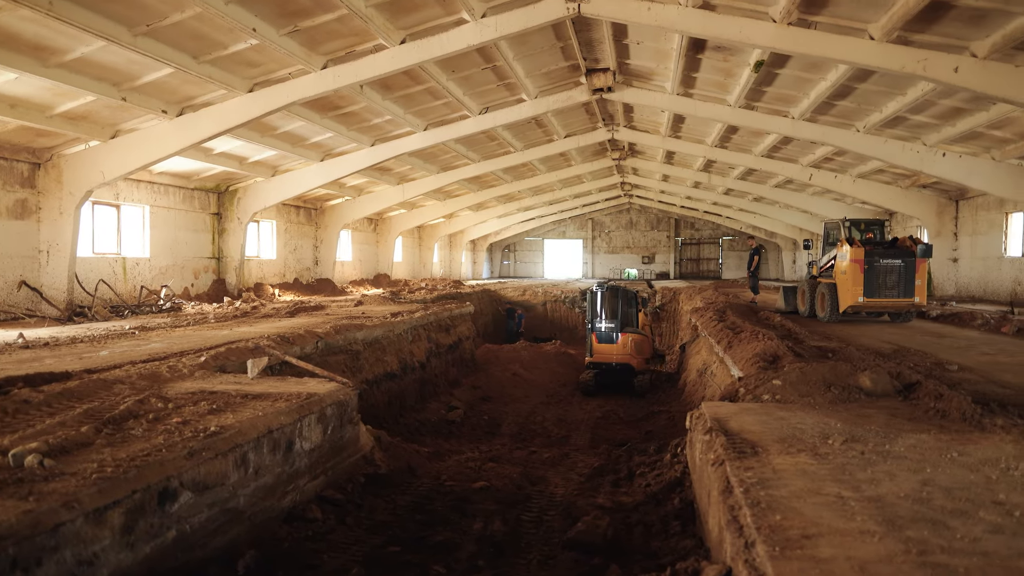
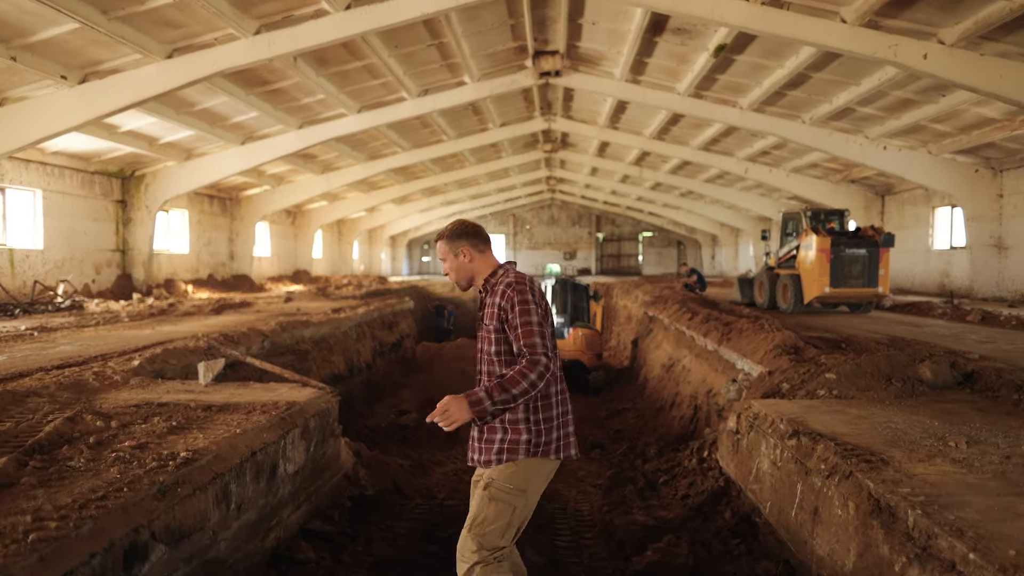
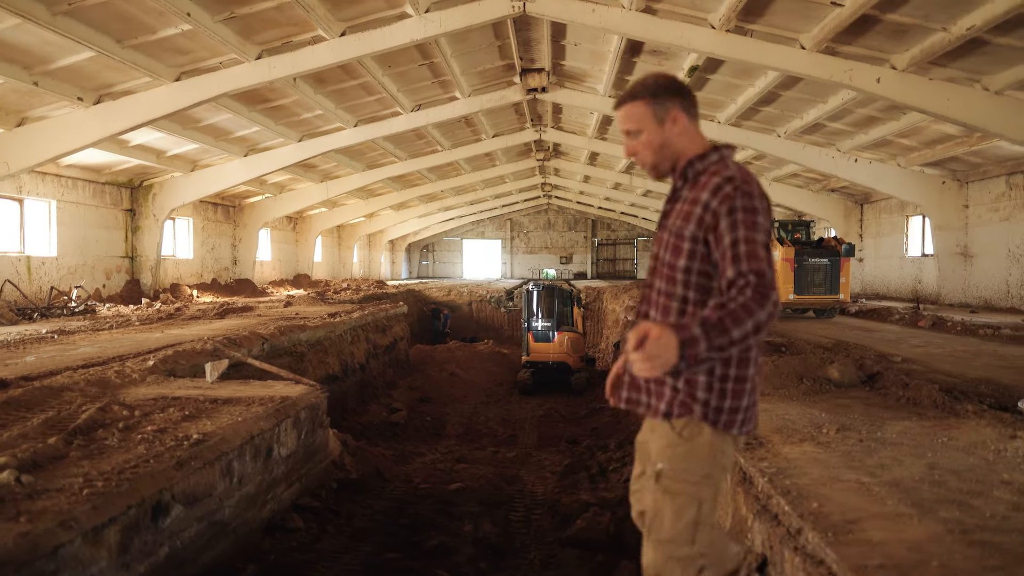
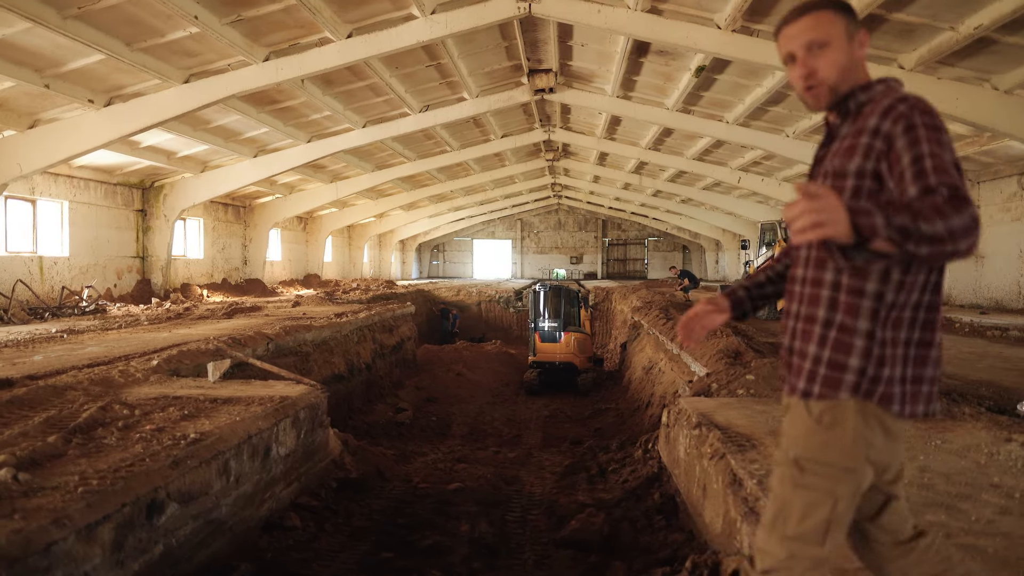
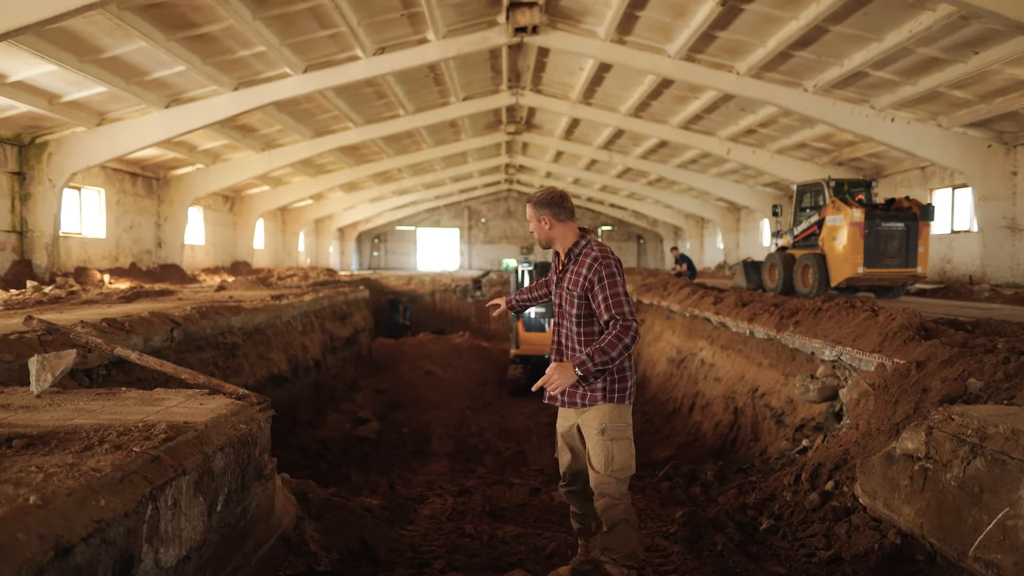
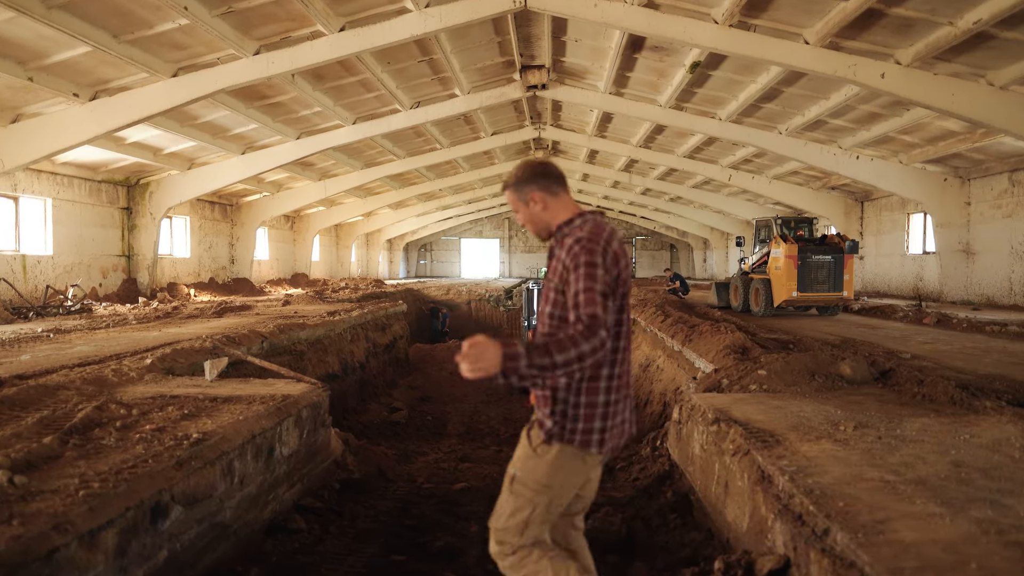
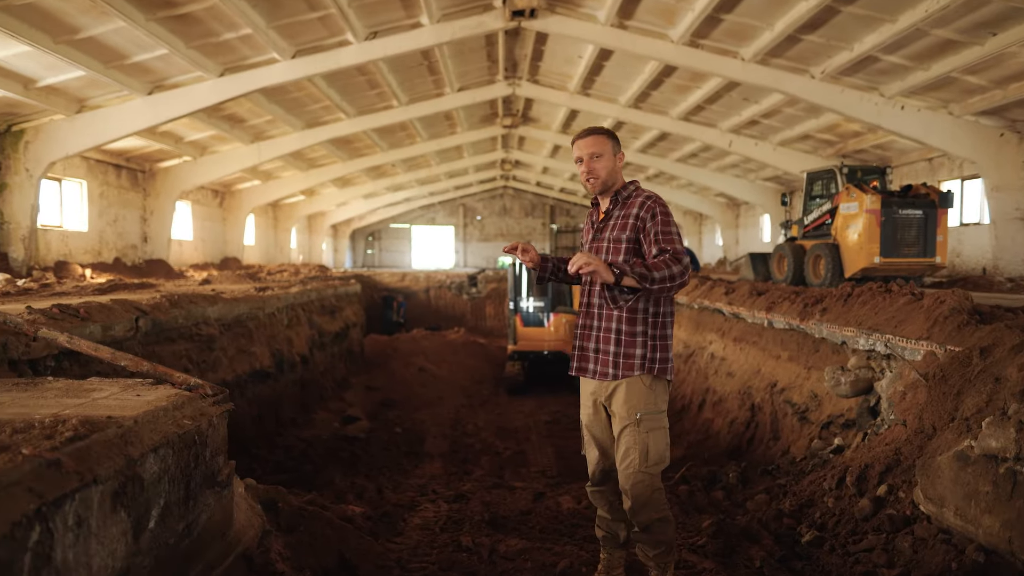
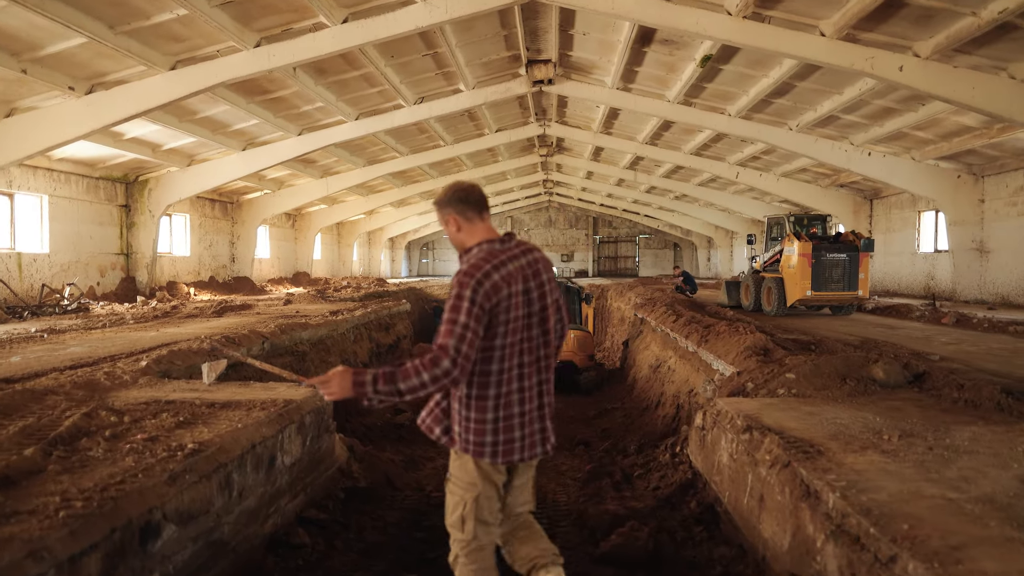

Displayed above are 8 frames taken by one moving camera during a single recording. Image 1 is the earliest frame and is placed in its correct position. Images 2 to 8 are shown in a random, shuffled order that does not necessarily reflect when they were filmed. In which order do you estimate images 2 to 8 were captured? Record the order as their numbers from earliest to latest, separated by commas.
4, 3, 6, 8, 2, 5, 7
